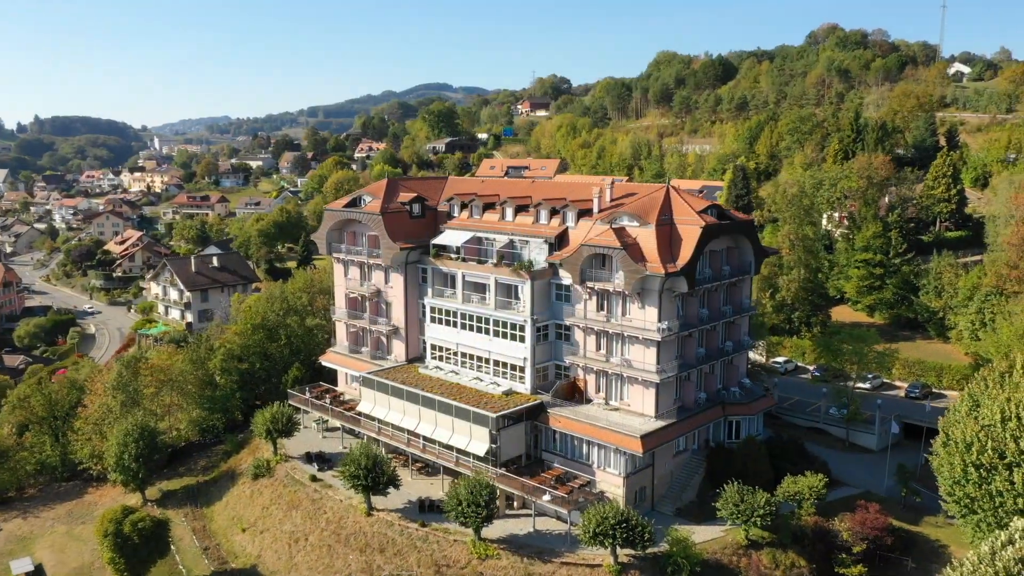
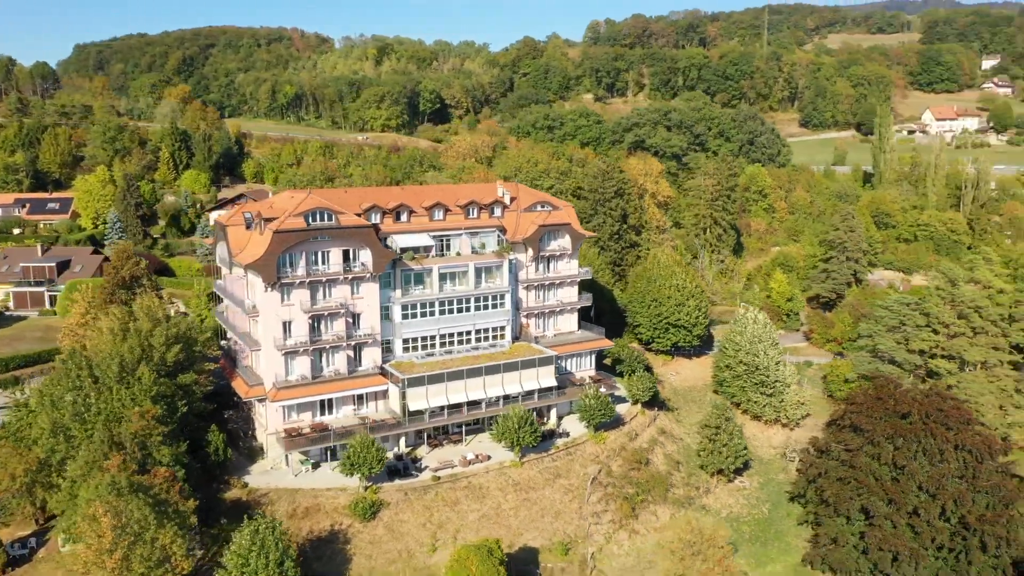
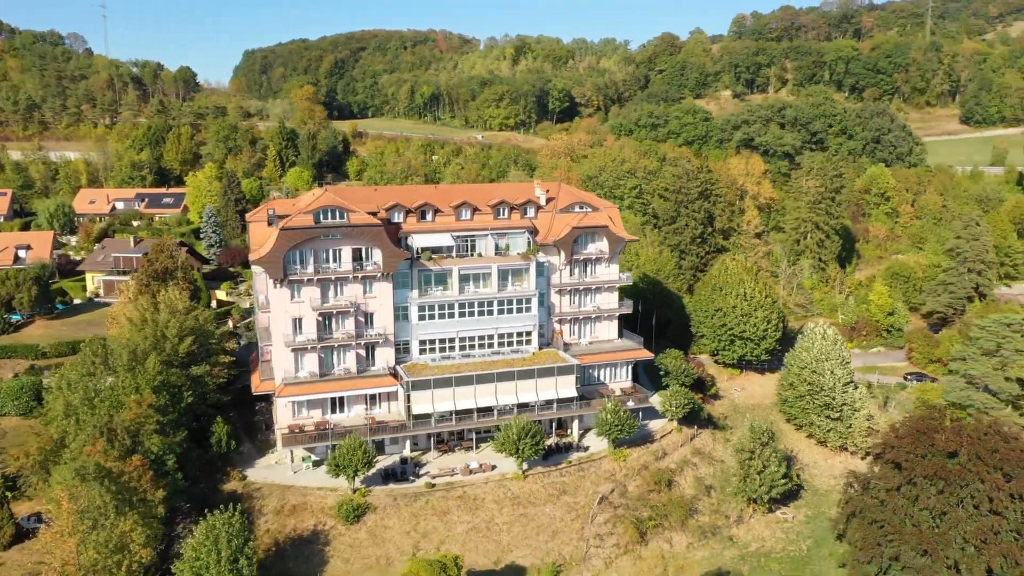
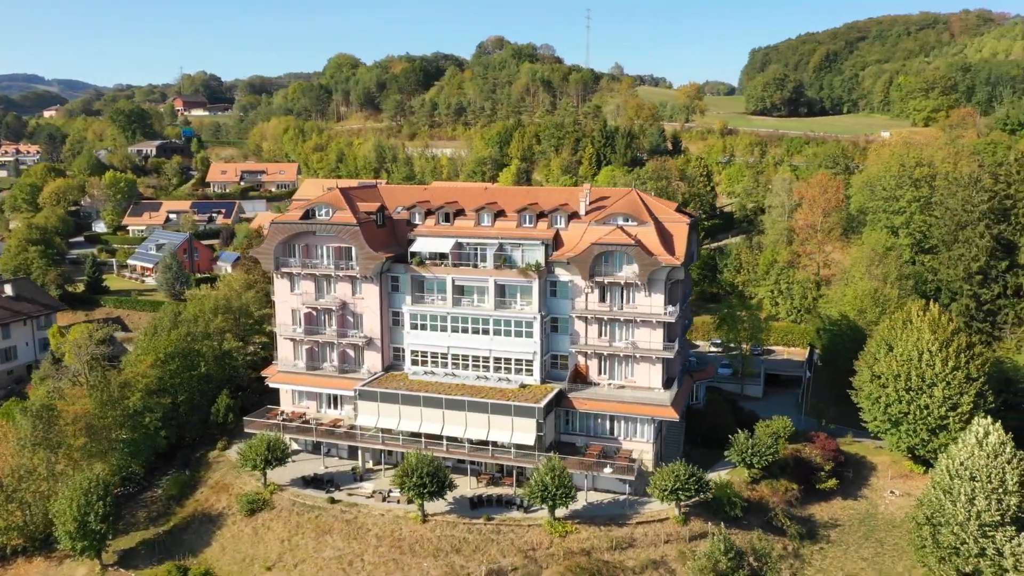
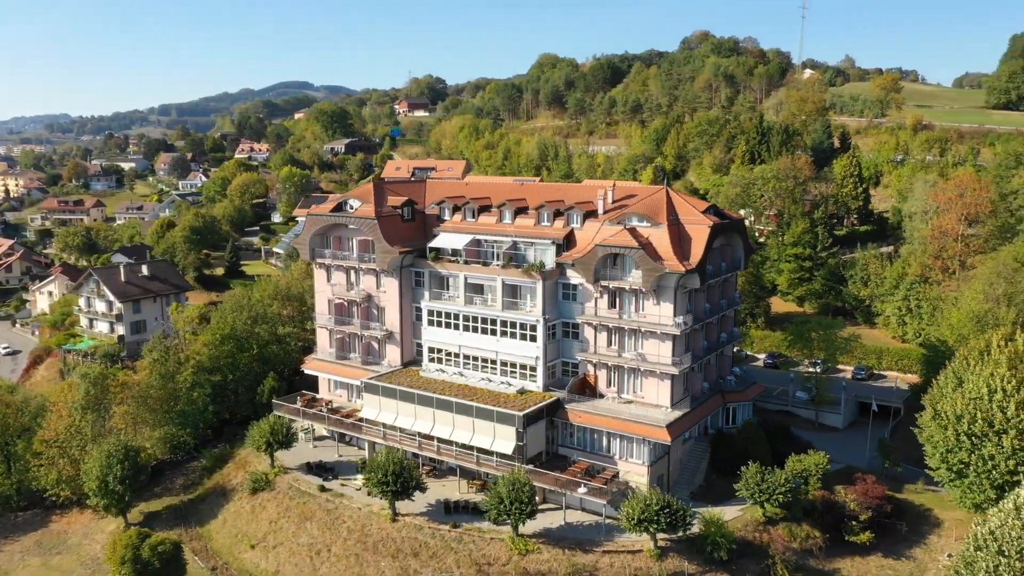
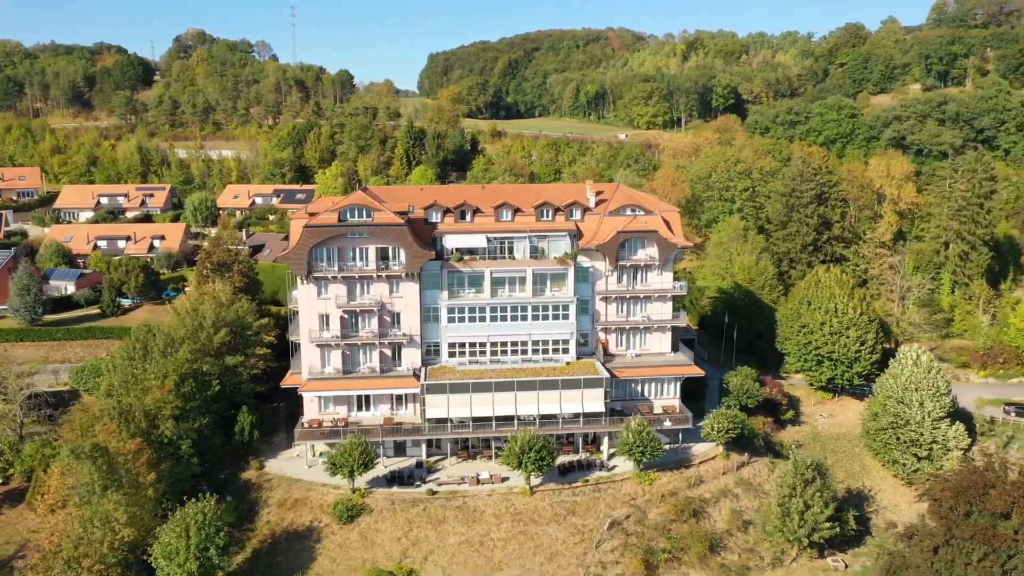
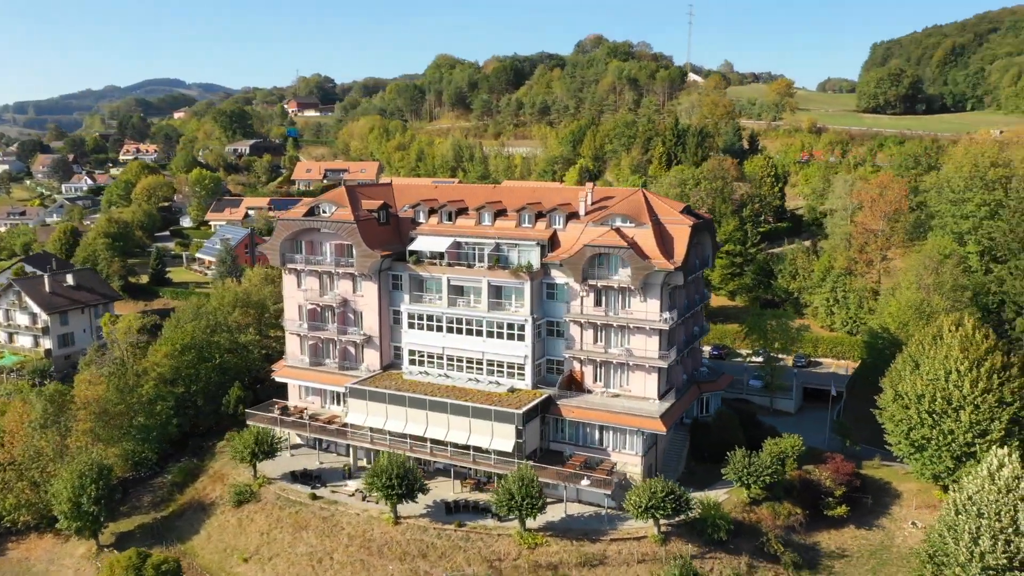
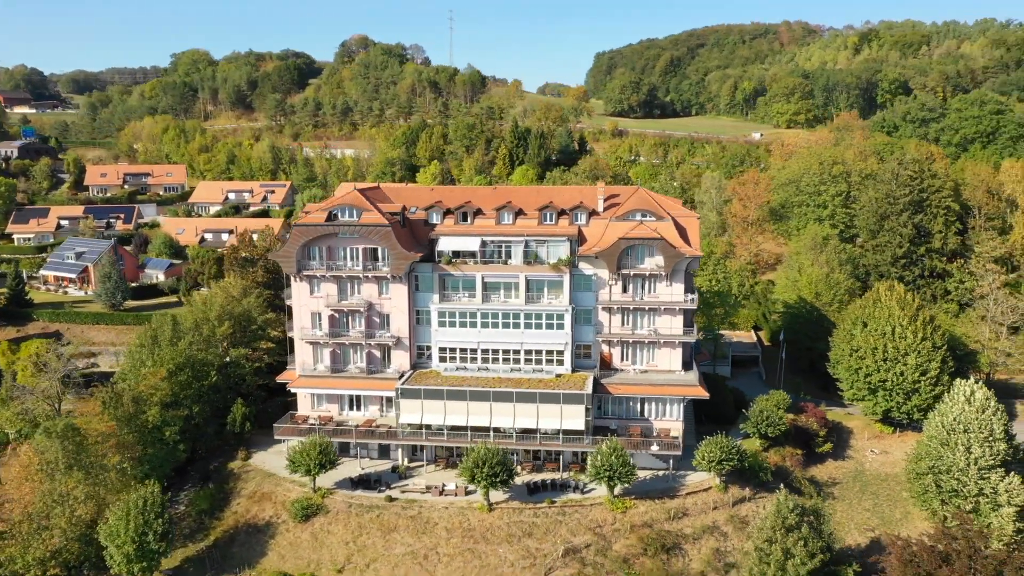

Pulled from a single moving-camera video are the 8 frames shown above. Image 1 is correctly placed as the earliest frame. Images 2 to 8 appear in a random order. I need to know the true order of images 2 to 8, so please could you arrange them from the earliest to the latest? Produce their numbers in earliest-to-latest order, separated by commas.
5, 7, 4, 8, 6, 3, 2
